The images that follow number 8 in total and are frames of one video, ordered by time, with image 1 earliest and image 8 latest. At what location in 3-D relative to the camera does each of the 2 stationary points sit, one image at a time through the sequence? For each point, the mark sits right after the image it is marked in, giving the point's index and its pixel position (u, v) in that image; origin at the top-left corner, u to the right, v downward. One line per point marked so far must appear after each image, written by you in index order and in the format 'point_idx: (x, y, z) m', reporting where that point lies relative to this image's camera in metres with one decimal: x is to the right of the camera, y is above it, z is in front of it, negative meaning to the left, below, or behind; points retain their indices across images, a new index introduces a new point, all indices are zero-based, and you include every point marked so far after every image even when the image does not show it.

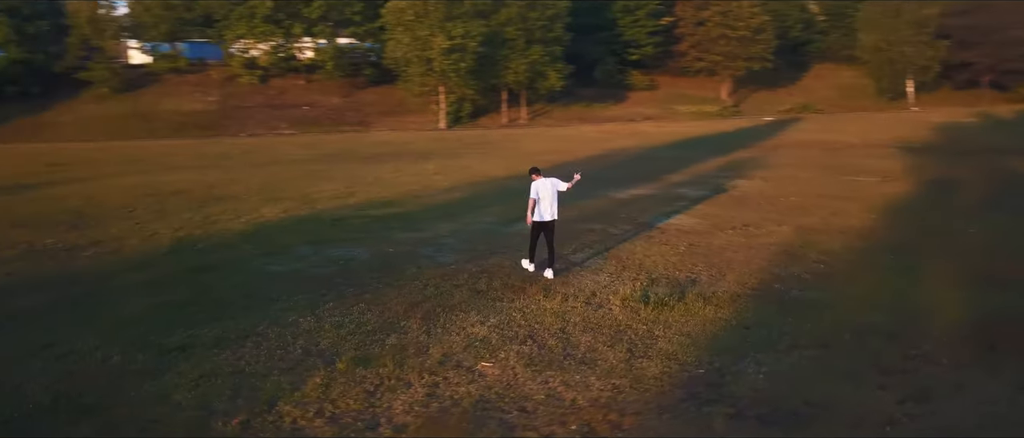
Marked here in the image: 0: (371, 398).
0: (-1.1, -1.4, +6.1) m
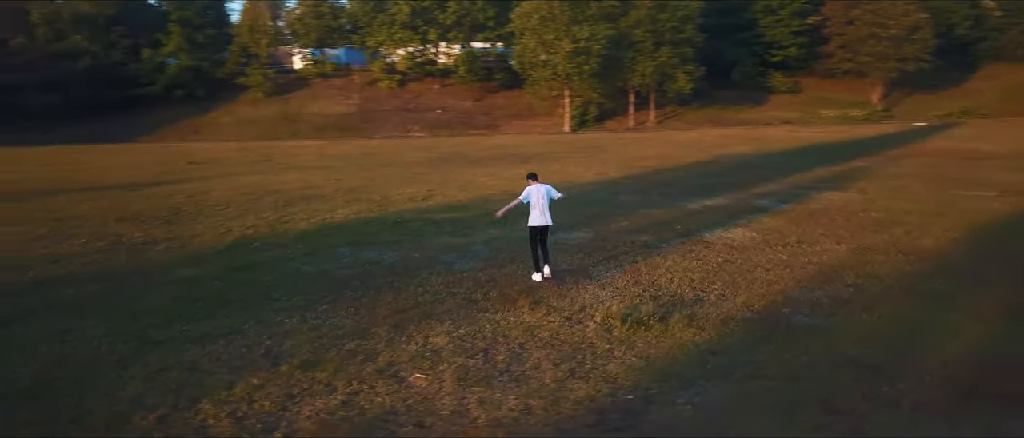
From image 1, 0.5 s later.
0: (-1.8, -1.4, +6.3) m
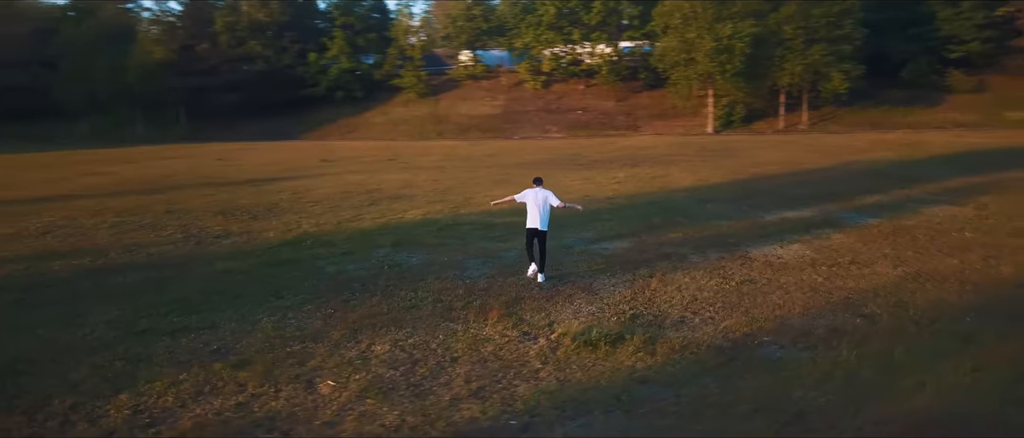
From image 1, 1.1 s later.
0: (-2.6, -1.5, +6.6) m
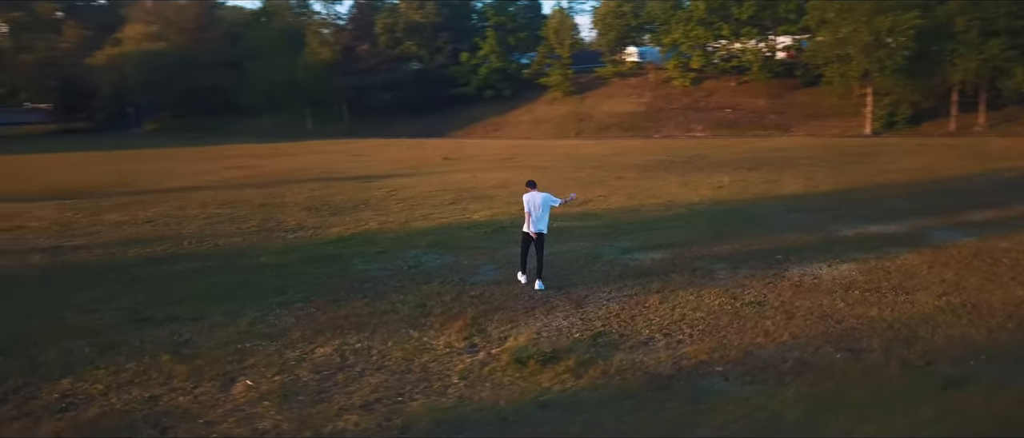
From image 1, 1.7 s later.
0: (-3.5, -1.5, +7.1) m
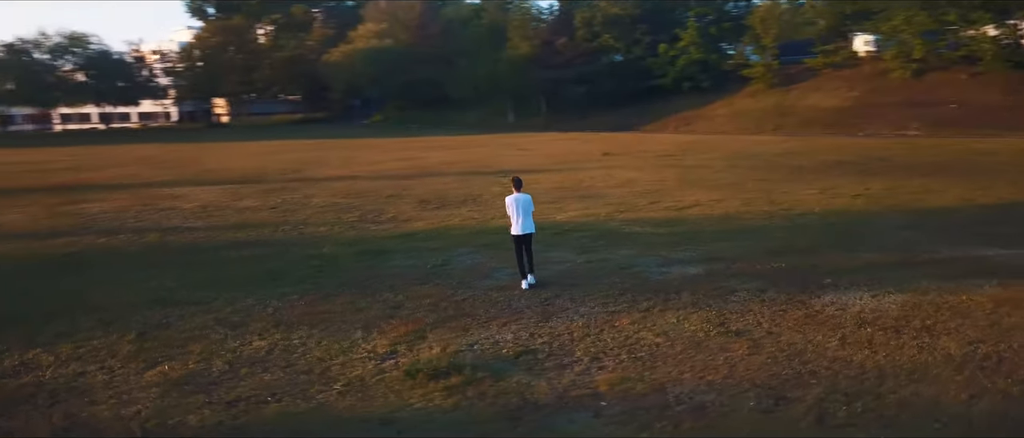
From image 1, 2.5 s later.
0: (-4.4, -1.4, +7.9) m
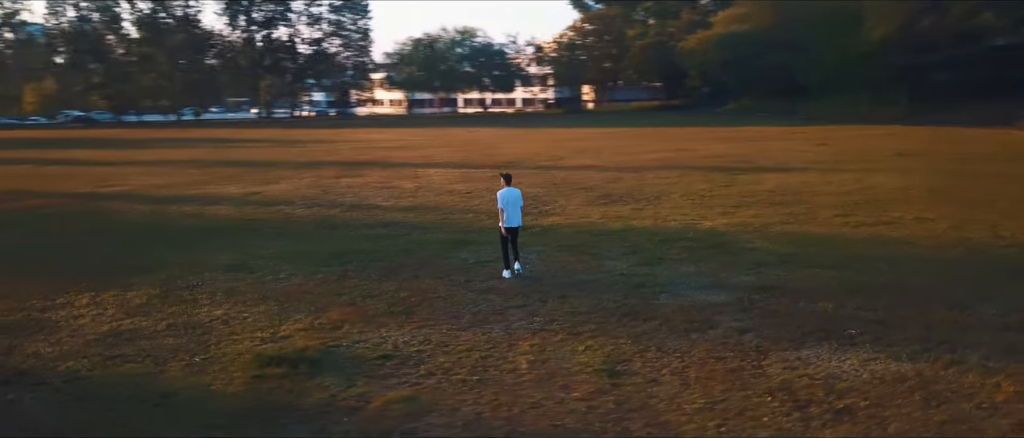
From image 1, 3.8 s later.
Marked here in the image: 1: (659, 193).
0: (-5.3, -1.1, +10.0) m
1: (+3.6, +0.7, +19.4) m
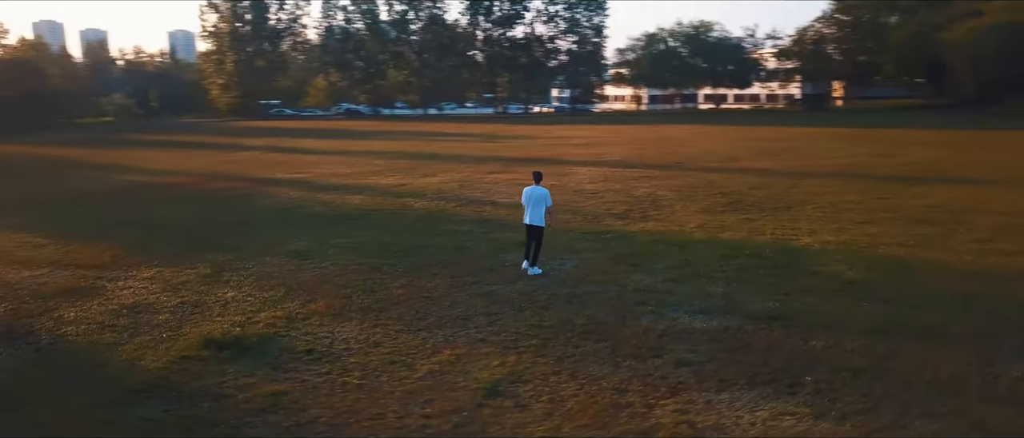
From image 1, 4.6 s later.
0: (-5.2, -0.9, +11.3) m
1: (+6.2, +0.4, +17.6) m
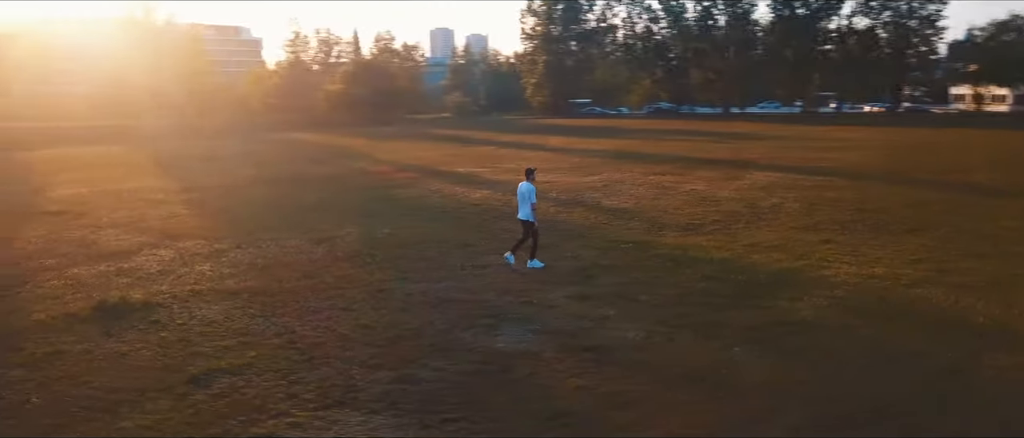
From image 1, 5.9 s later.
0: (-5.6, -0.5, +13.1) m
1: (+7.5, -0.1, +14.3) m
